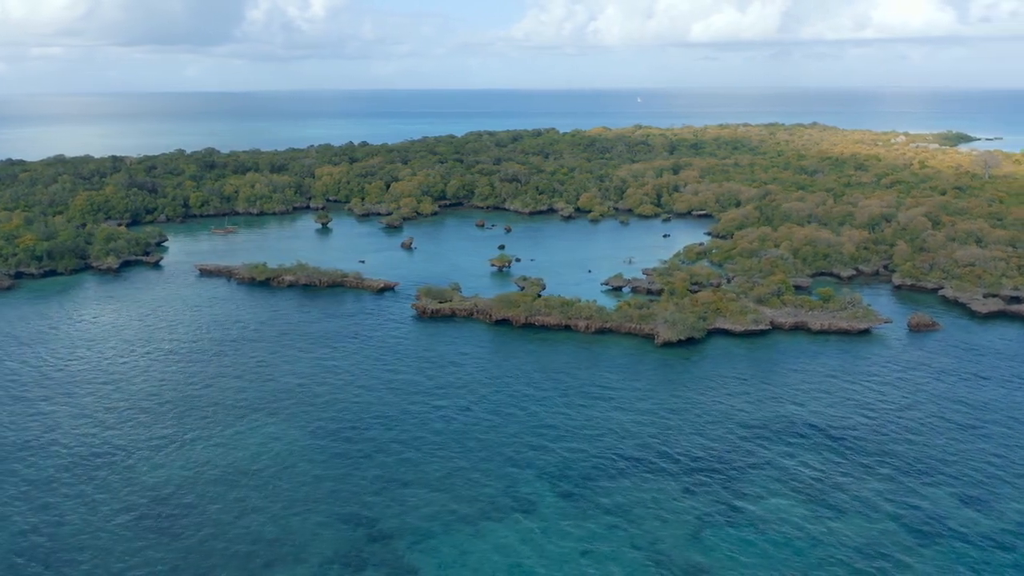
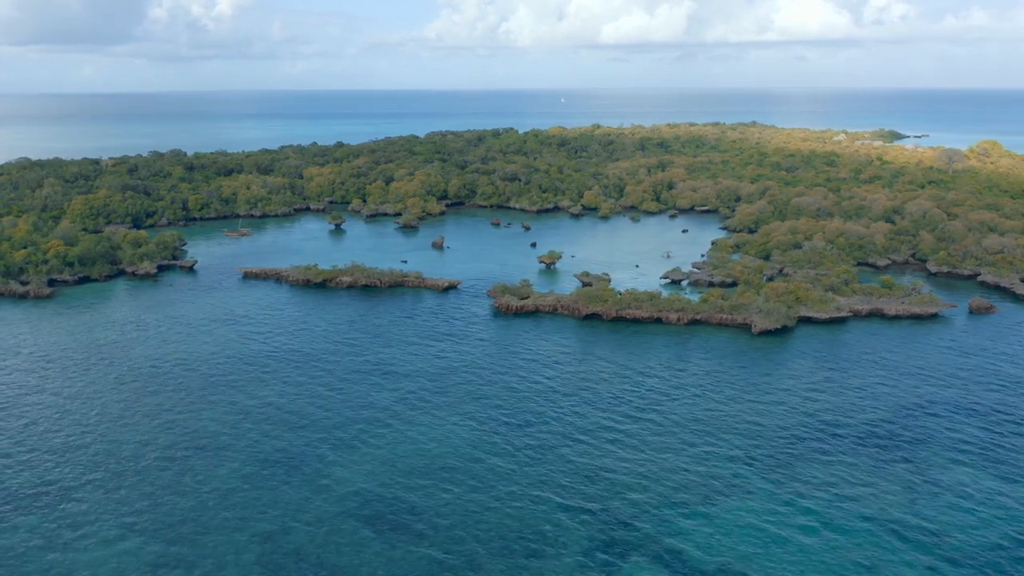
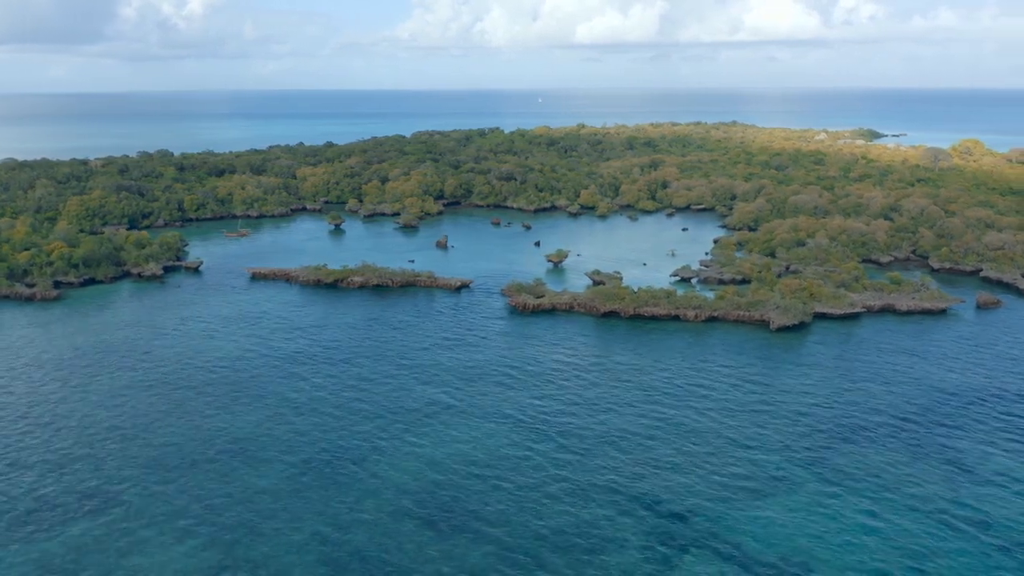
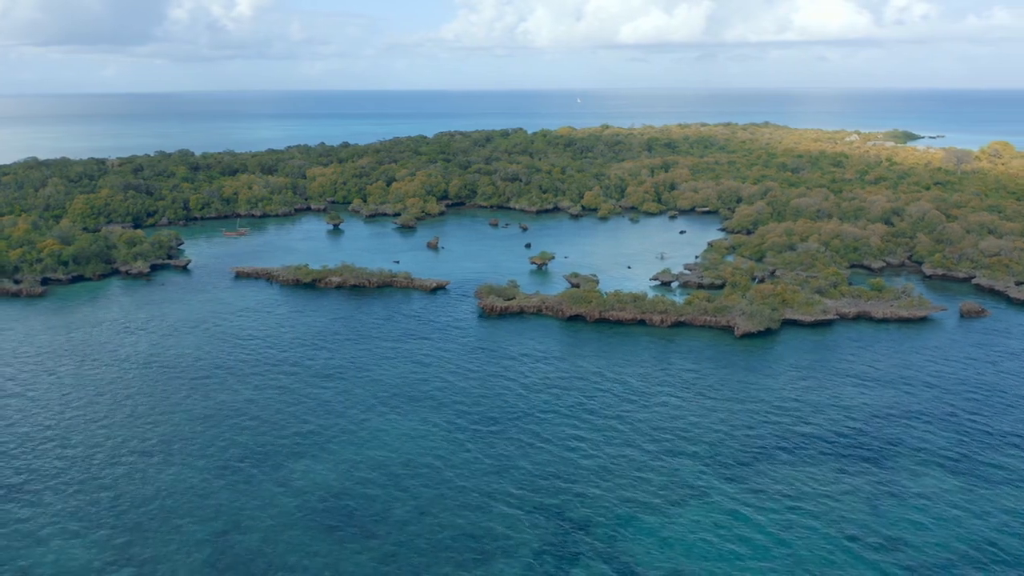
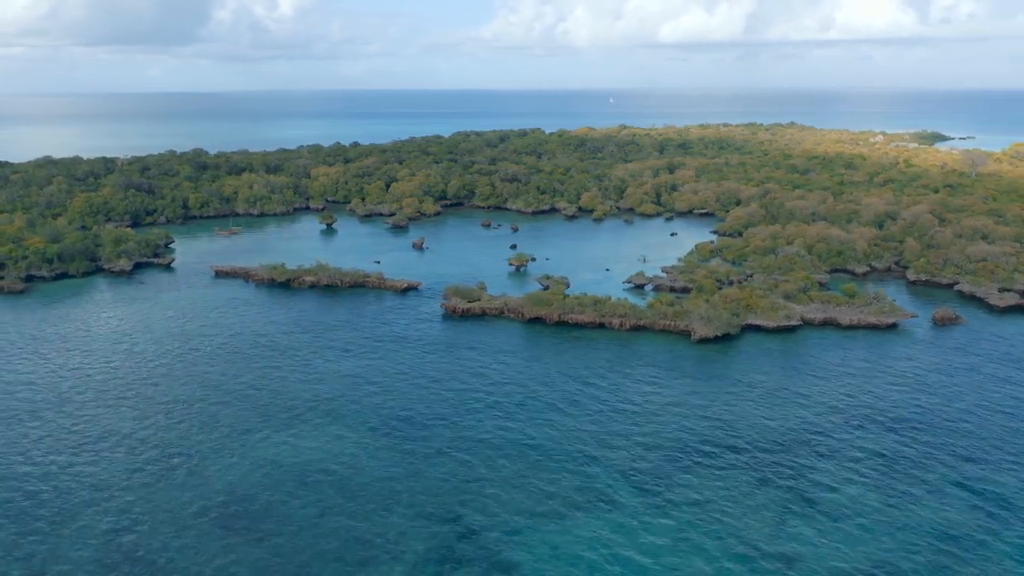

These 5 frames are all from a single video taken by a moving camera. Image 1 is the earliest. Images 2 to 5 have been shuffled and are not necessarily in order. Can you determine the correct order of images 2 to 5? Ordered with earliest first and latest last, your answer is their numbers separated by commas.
5, 4, 2, 3
